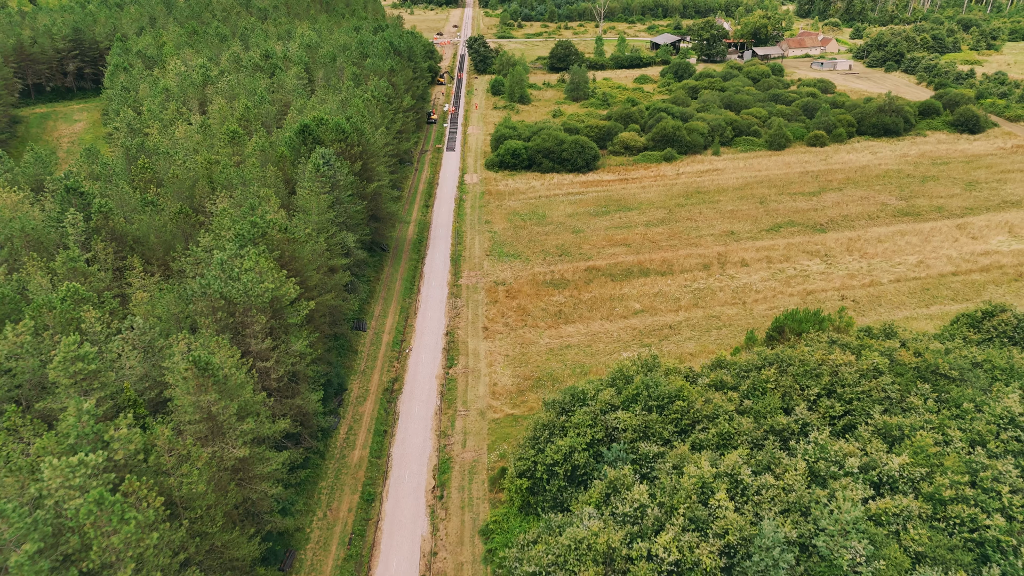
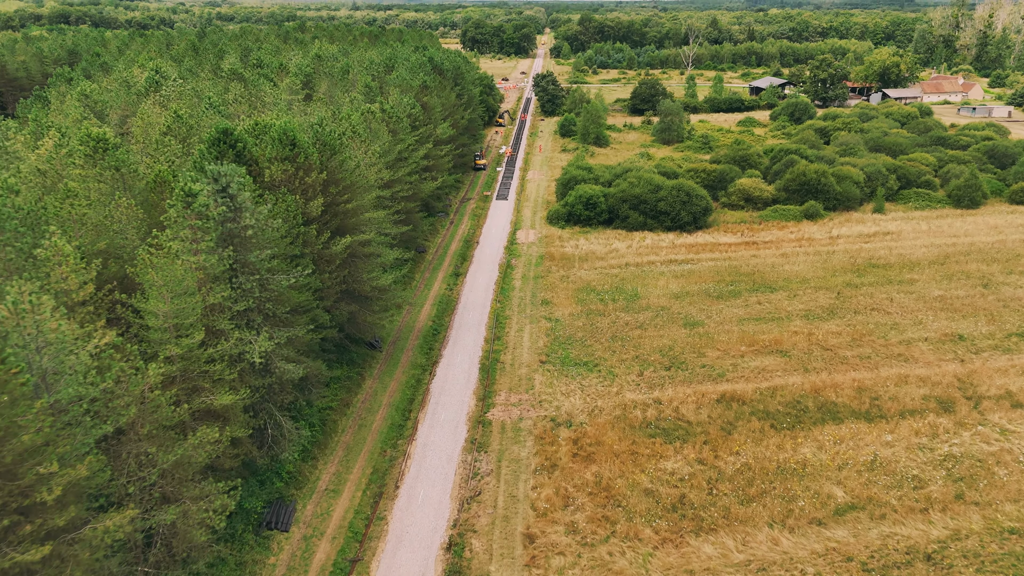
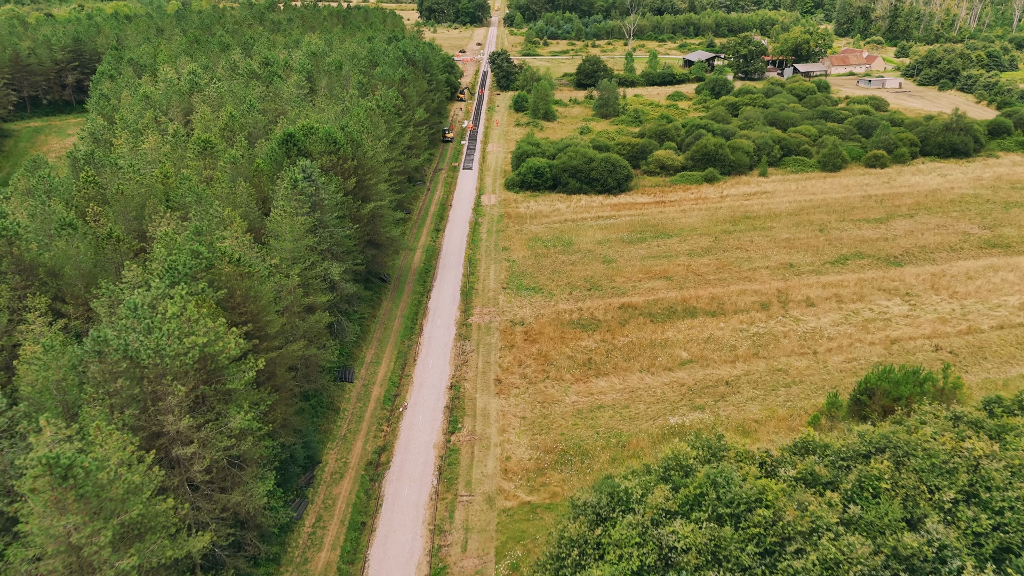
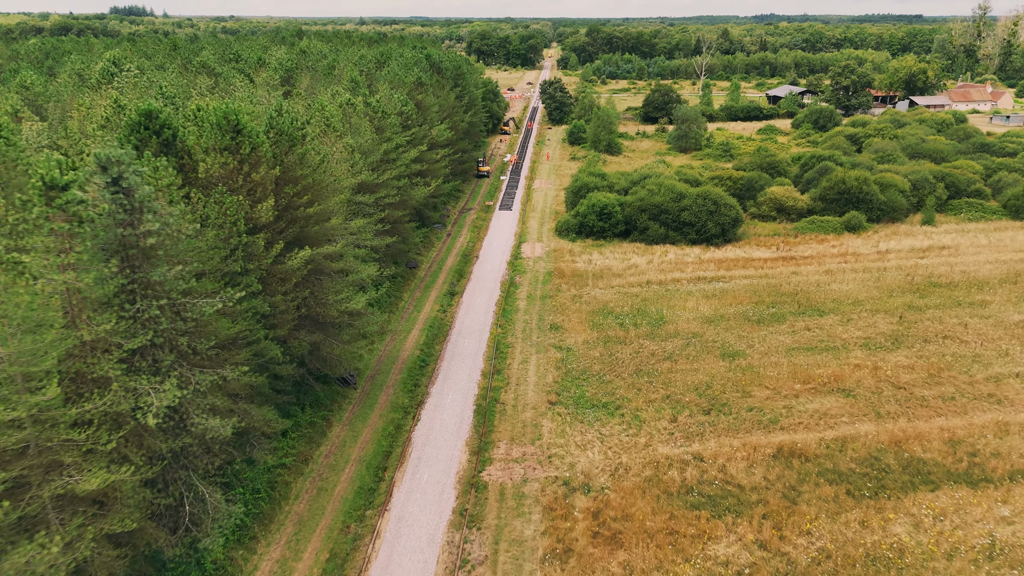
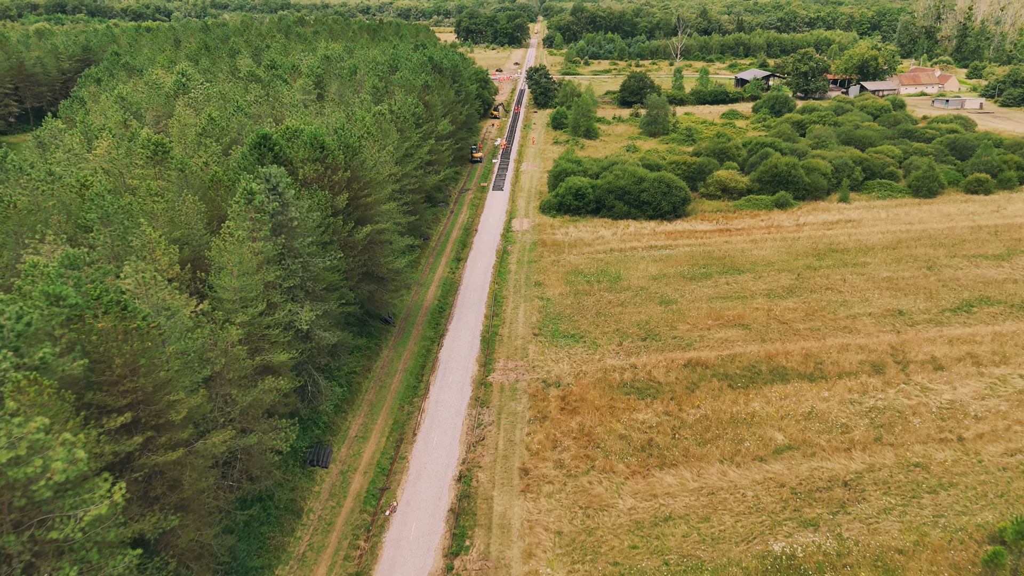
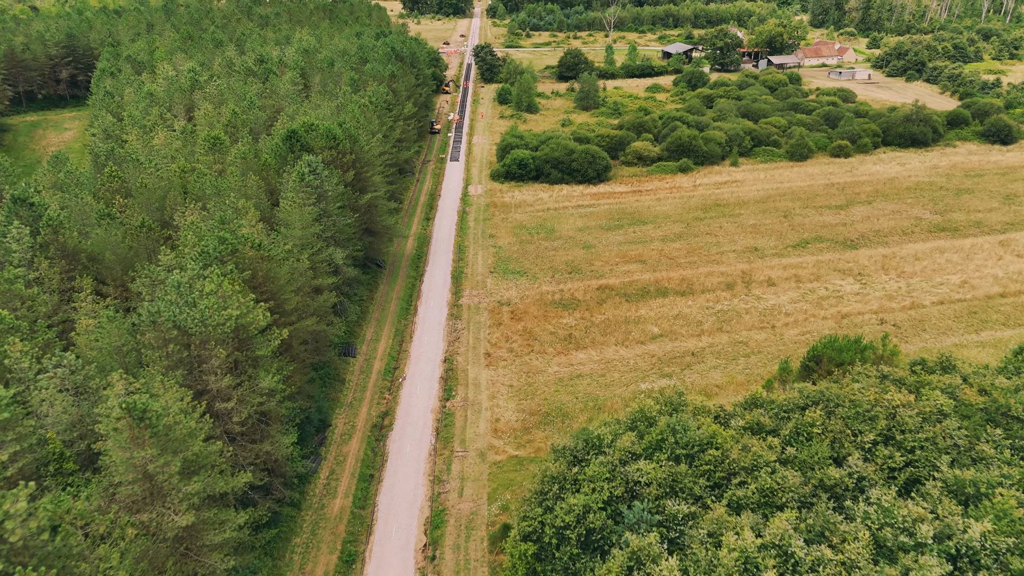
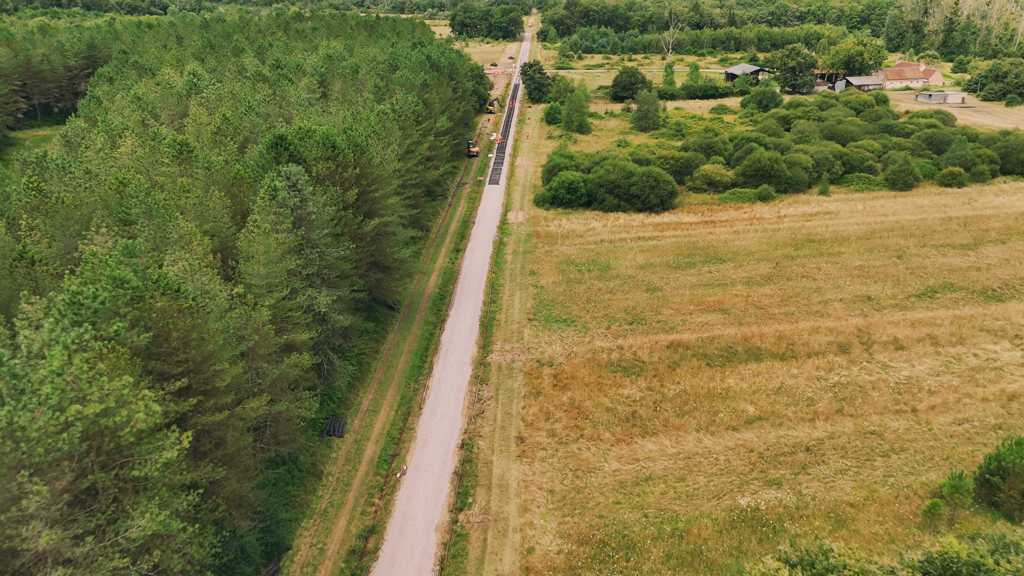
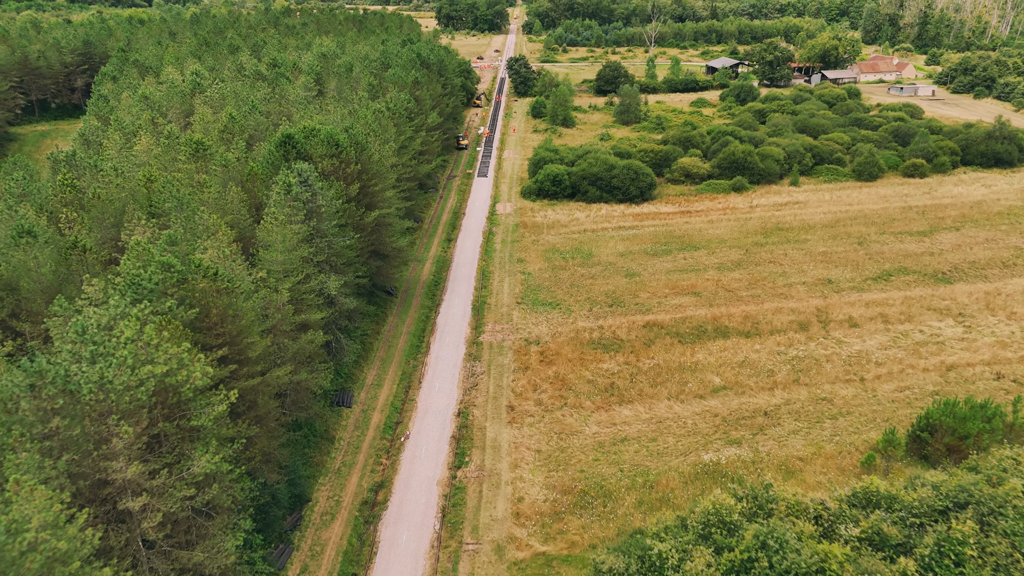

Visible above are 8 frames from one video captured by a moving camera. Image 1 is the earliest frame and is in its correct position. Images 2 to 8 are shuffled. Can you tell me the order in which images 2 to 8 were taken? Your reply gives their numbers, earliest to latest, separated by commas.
6, 3, 8, 7, 5, 2, 4
